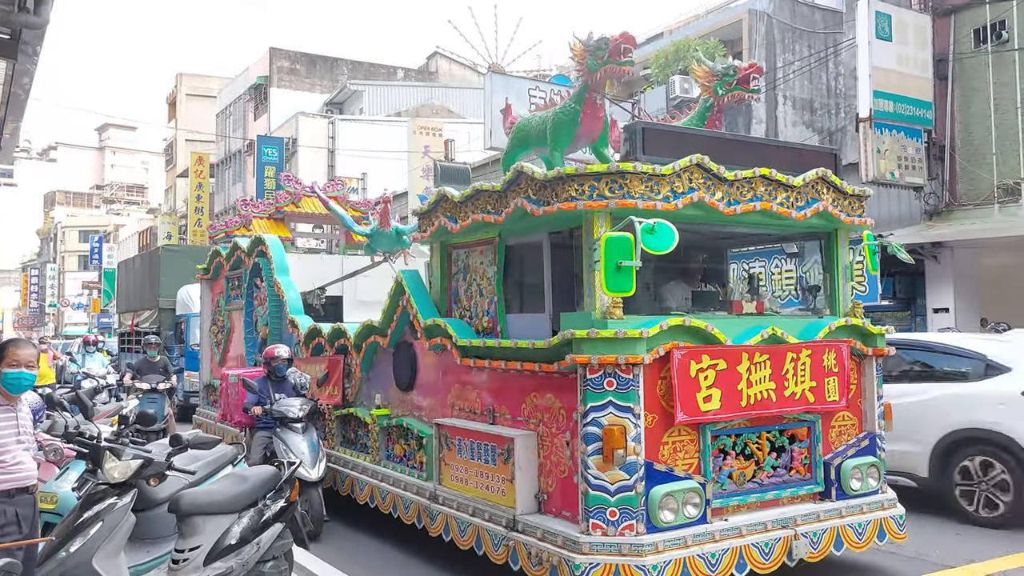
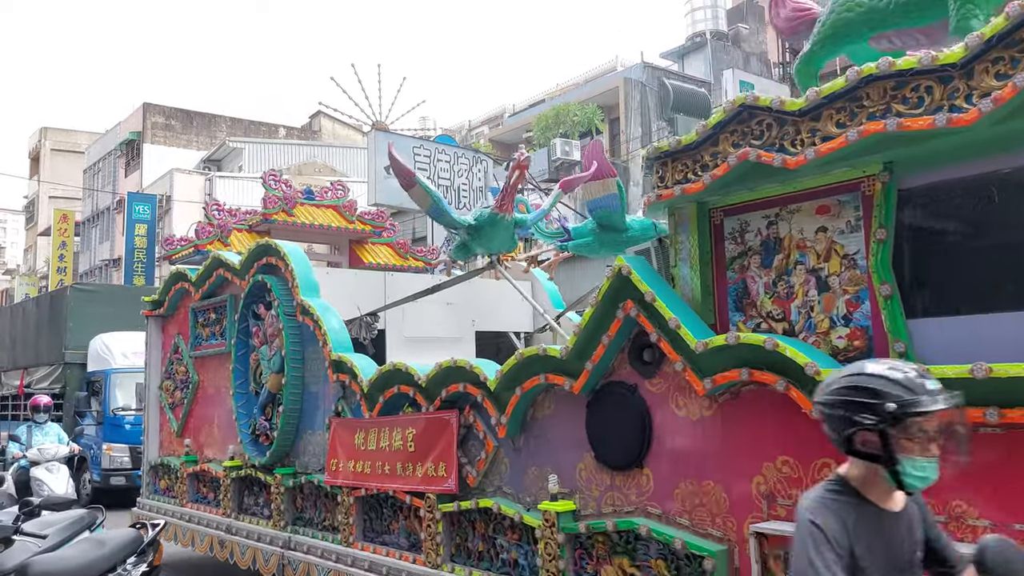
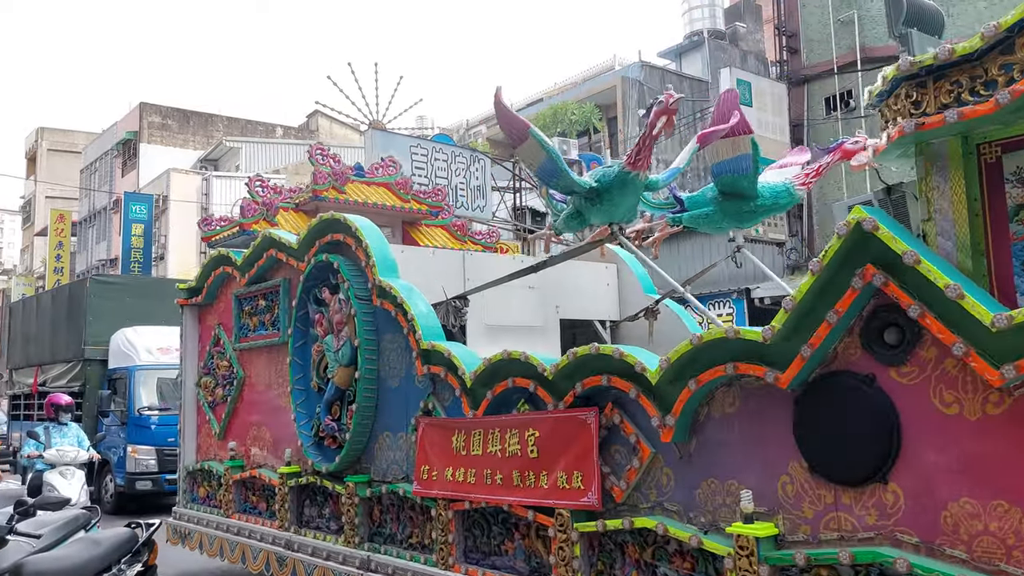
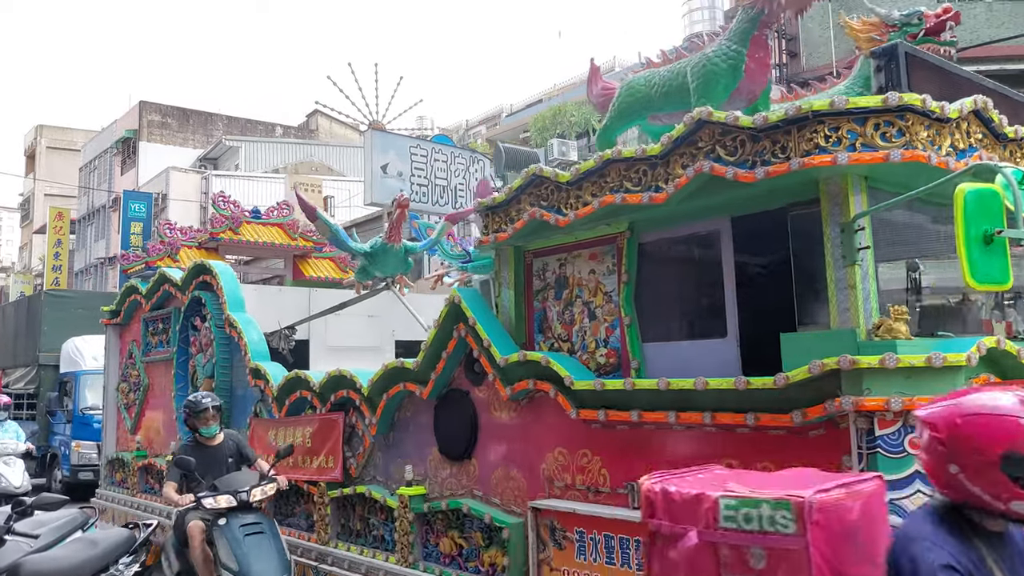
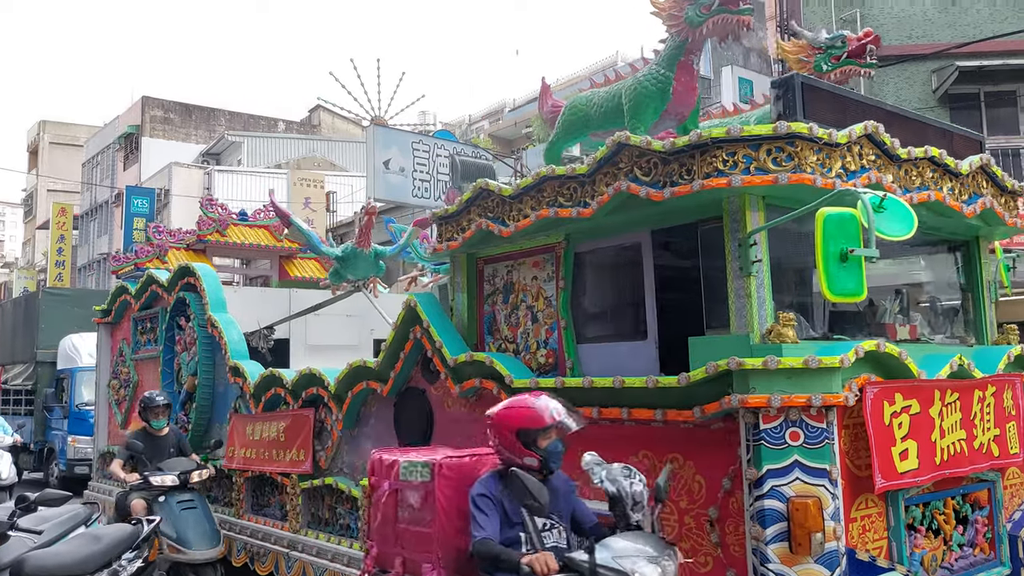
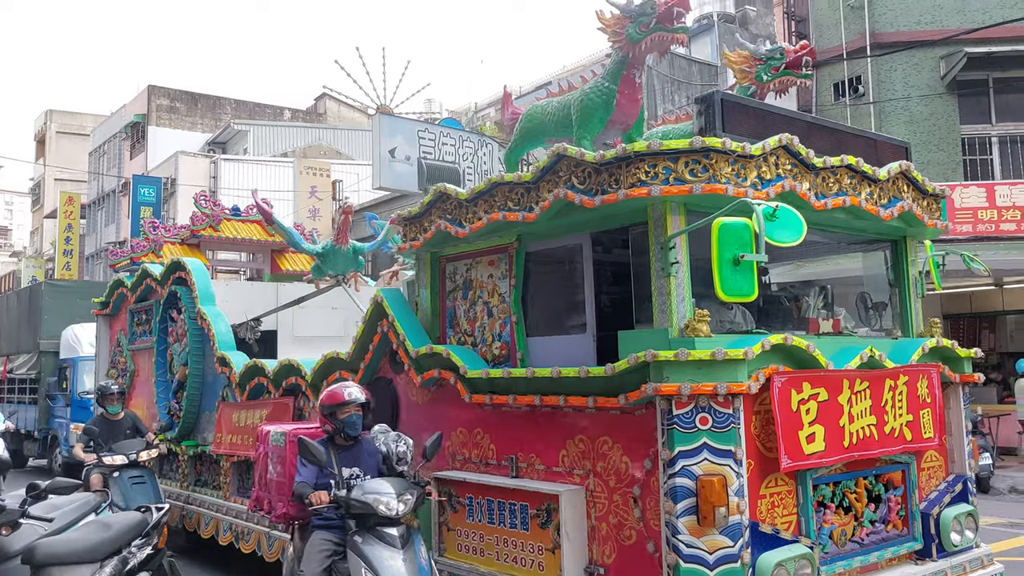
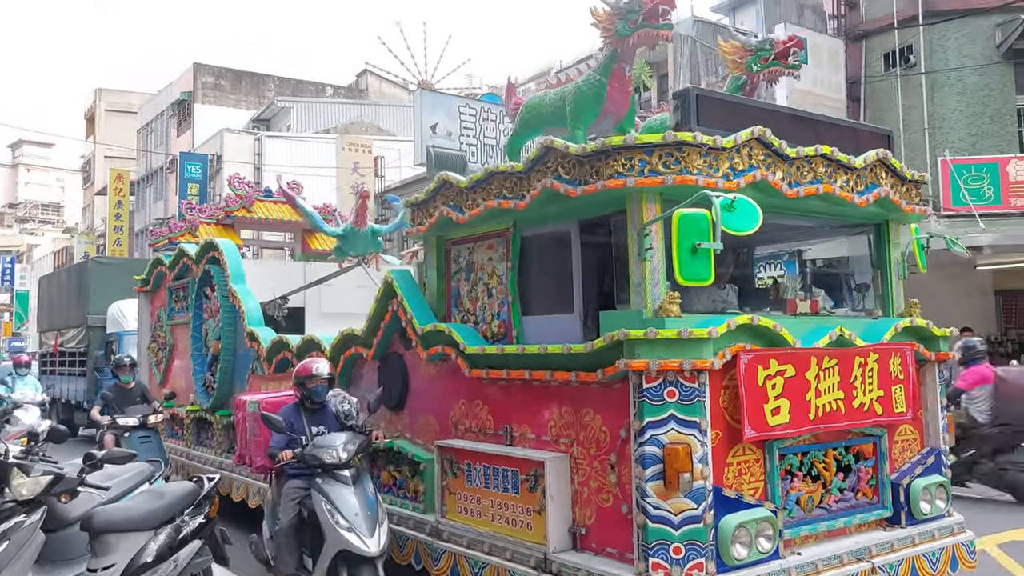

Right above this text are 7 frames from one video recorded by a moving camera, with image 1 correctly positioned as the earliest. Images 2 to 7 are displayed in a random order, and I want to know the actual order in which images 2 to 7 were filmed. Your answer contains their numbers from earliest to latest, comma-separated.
7, 6, 5, 4, 2, 3
